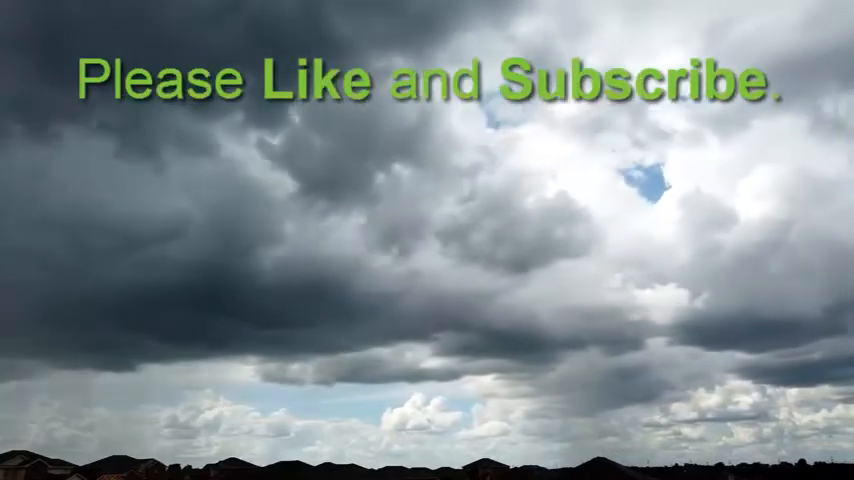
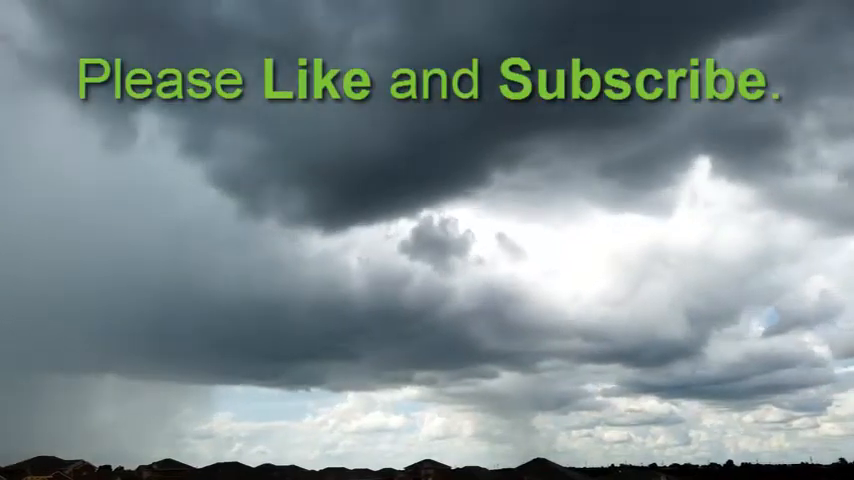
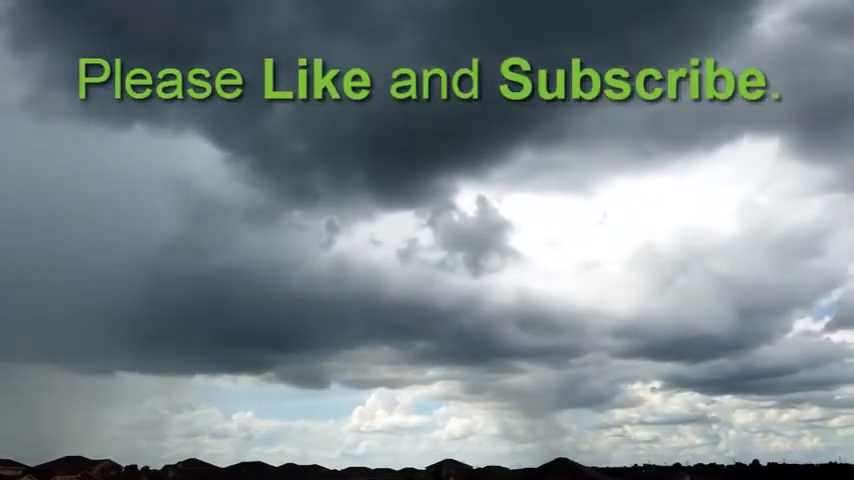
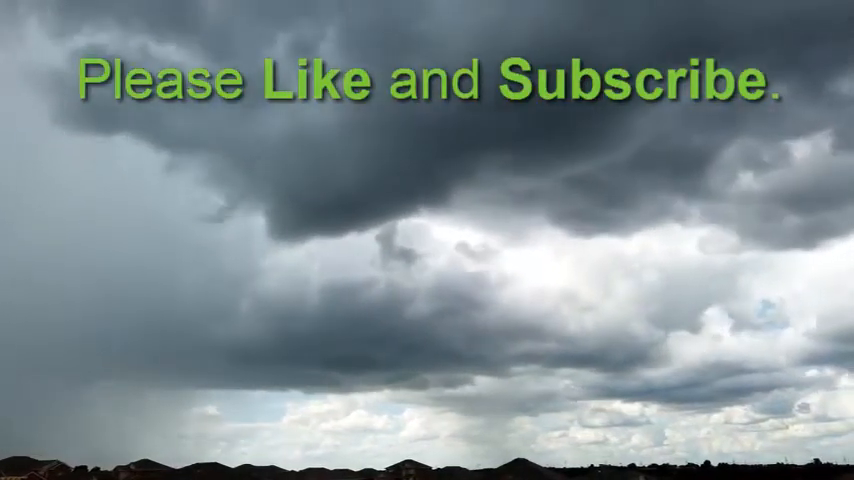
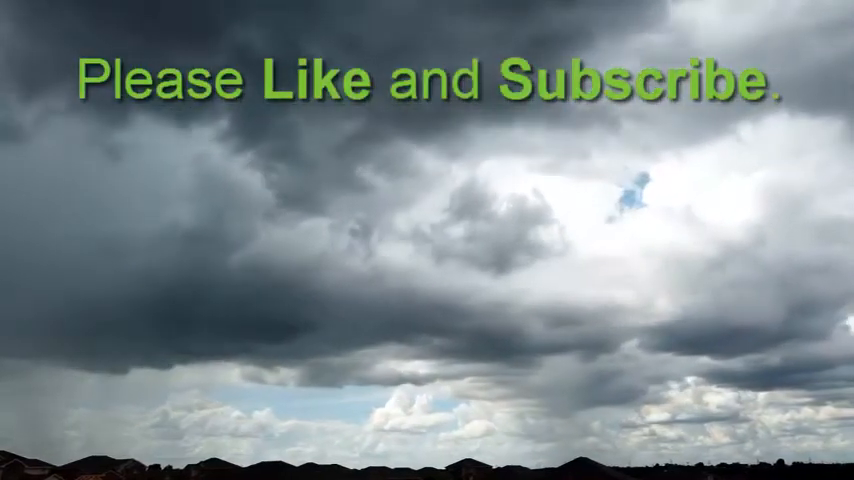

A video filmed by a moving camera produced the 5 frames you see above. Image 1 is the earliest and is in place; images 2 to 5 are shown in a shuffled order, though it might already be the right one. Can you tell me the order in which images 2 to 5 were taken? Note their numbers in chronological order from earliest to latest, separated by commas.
5, 3, 2, 4
